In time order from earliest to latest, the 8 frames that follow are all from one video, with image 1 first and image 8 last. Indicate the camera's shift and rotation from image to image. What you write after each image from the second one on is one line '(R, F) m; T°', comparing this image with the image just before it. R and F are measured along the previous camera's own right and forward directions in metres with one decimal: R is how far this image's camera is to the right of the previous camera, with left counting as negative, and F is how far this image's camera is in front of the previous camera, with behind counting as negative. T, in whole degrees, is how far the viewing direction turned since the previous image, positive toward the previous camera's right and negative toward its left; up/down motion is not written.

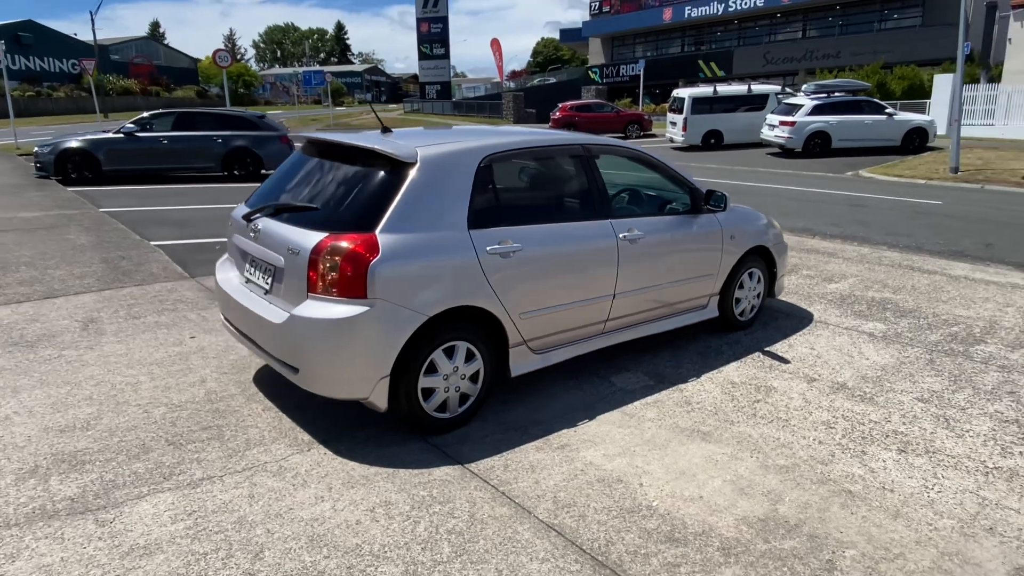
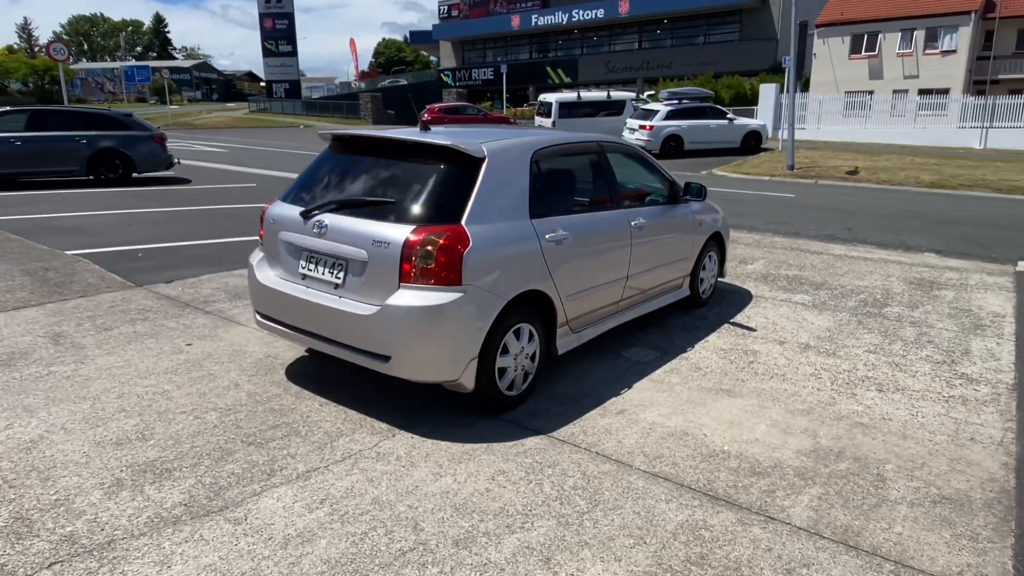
(-1.3, -0.2) m; +13°
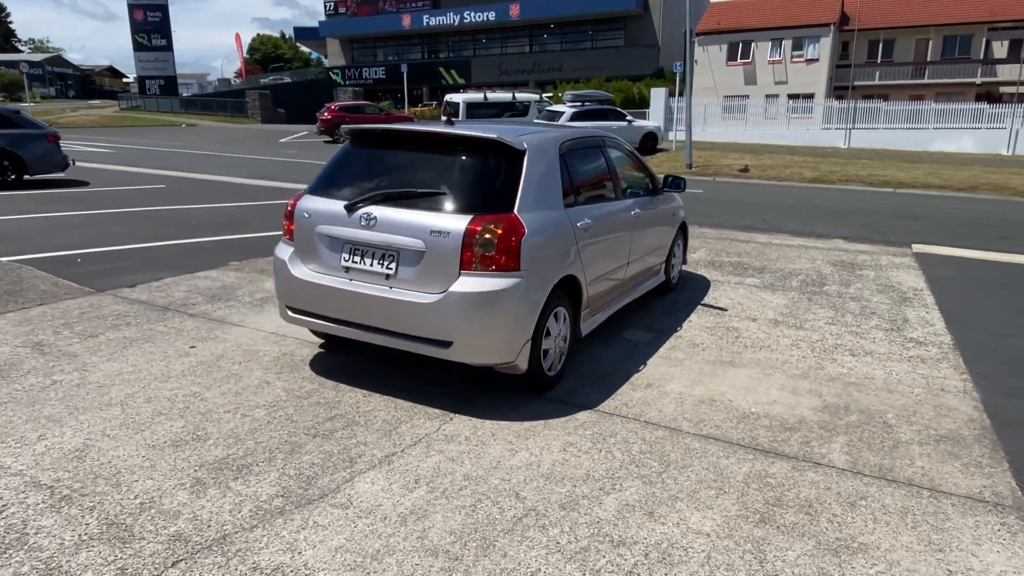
(-1.0, -0.1) m; +9°
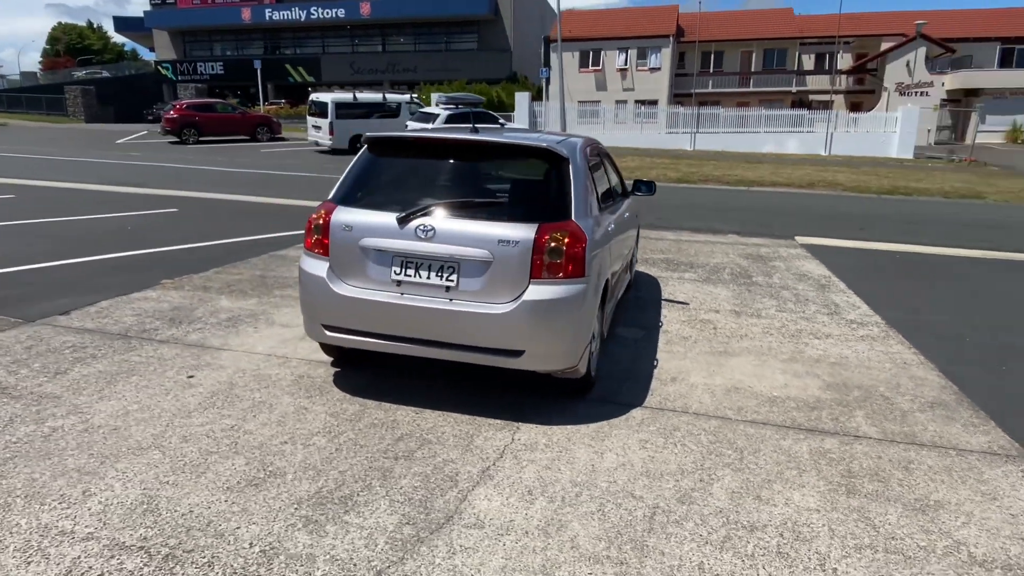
(-1.3, +0.1) m; +13°
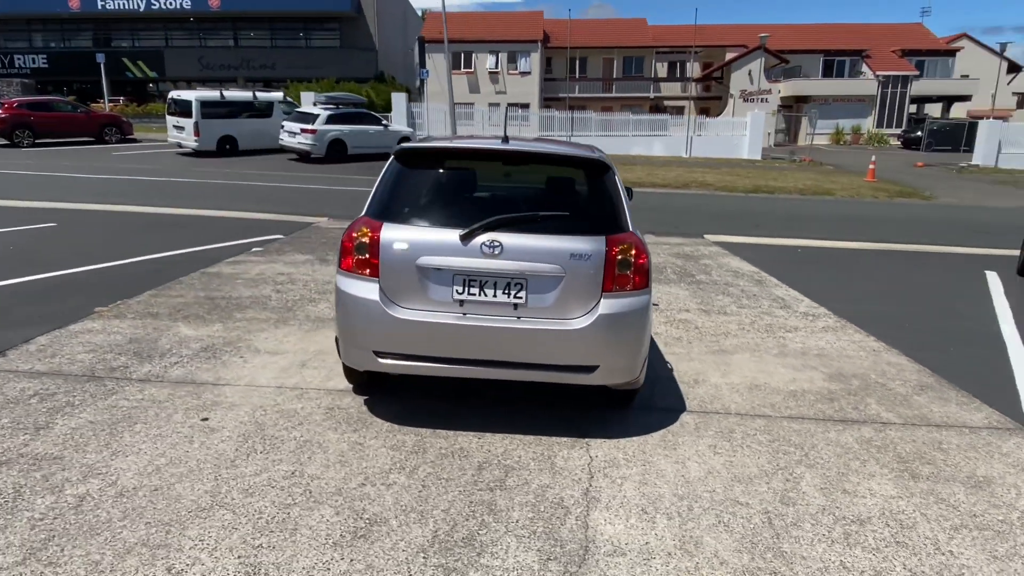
(-1.2, +0.2) m; +12°
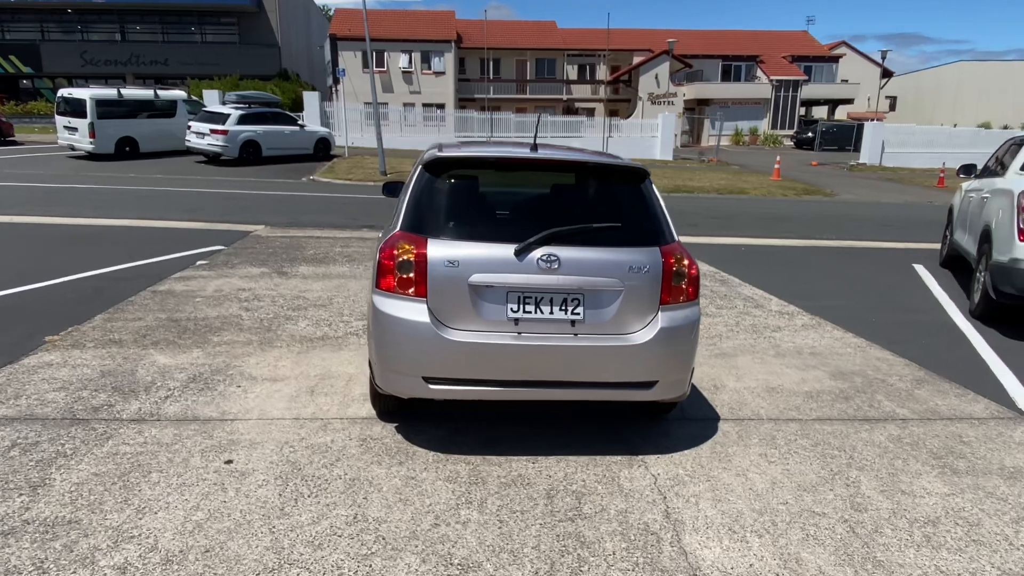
(-0.8, +0.2) m; +8°
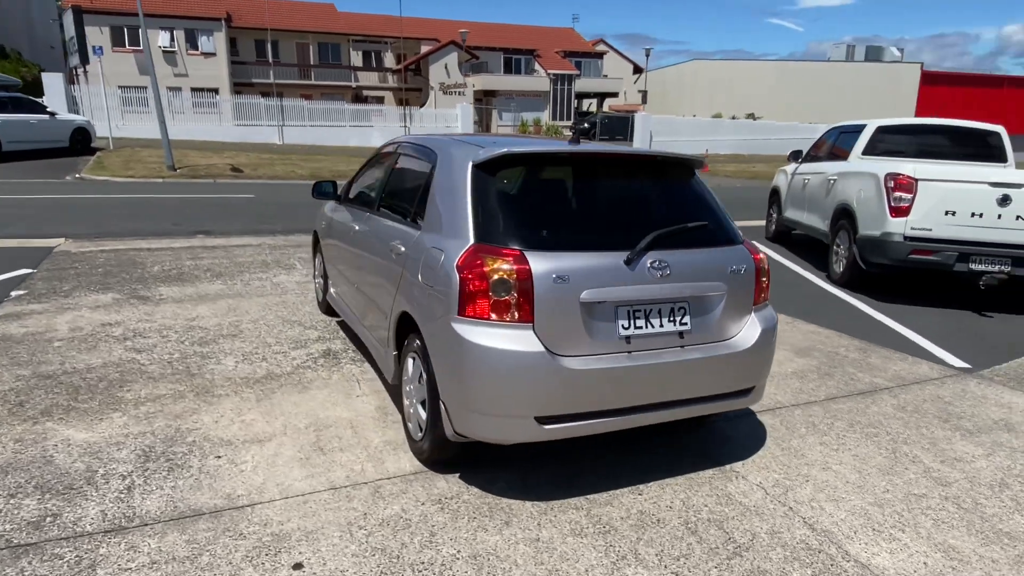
(-1.5, +0.8) m; +19°
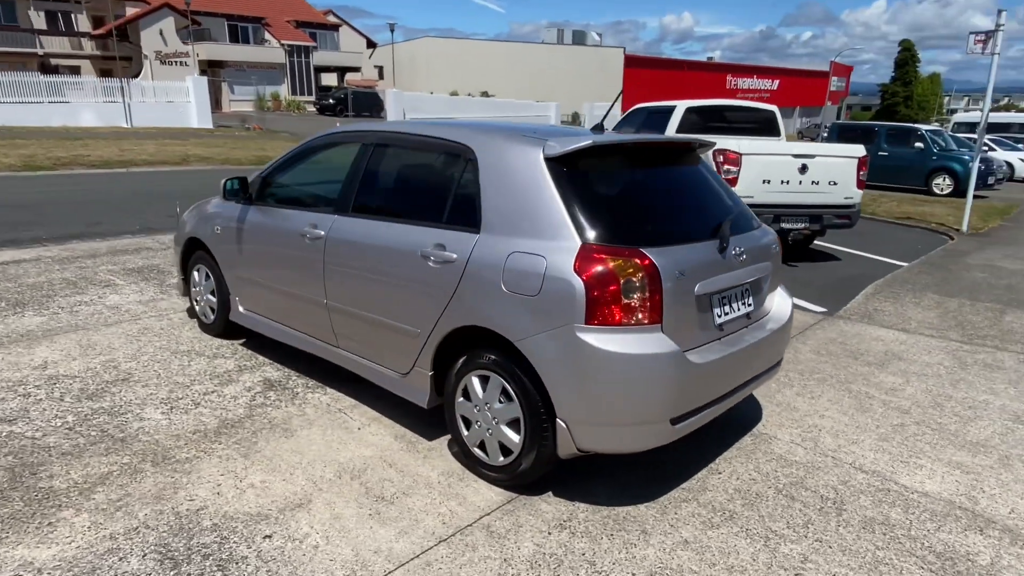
(-1.5, +0.6) m; +22°
